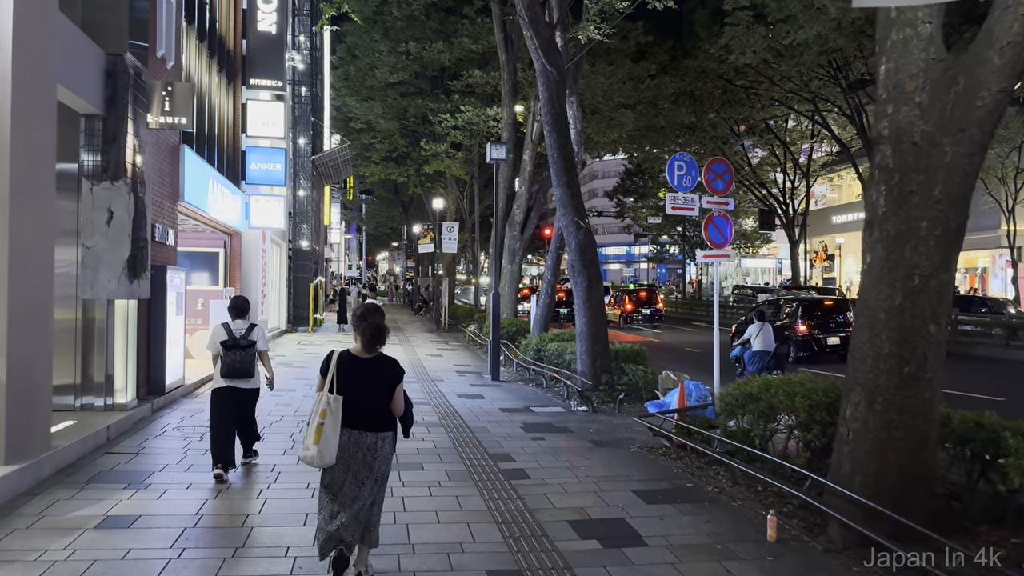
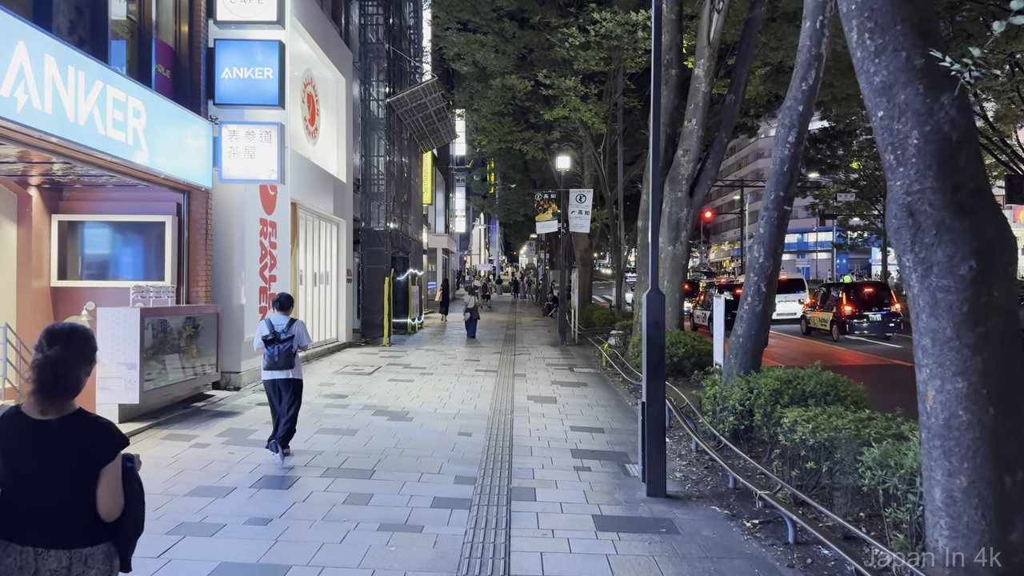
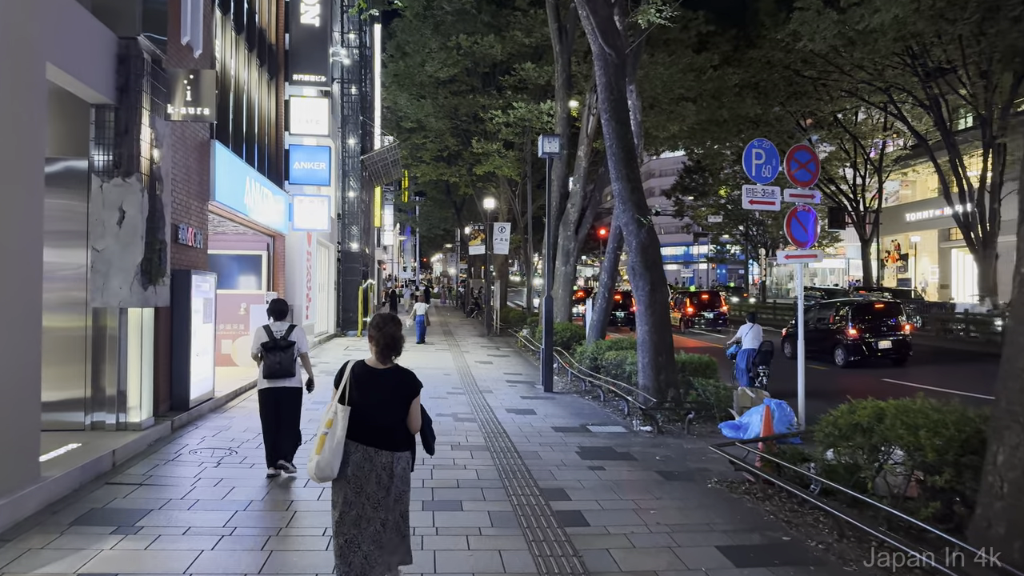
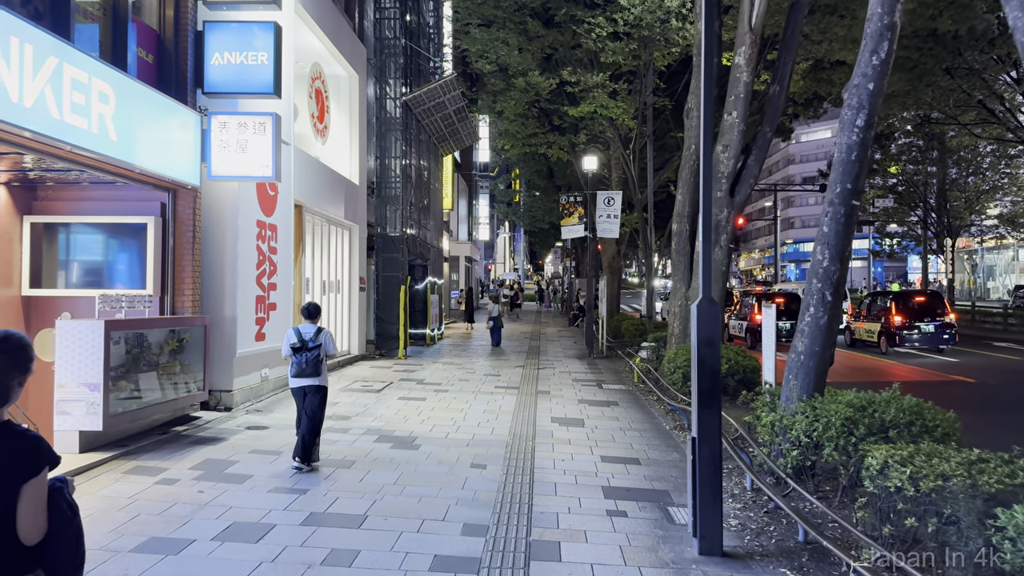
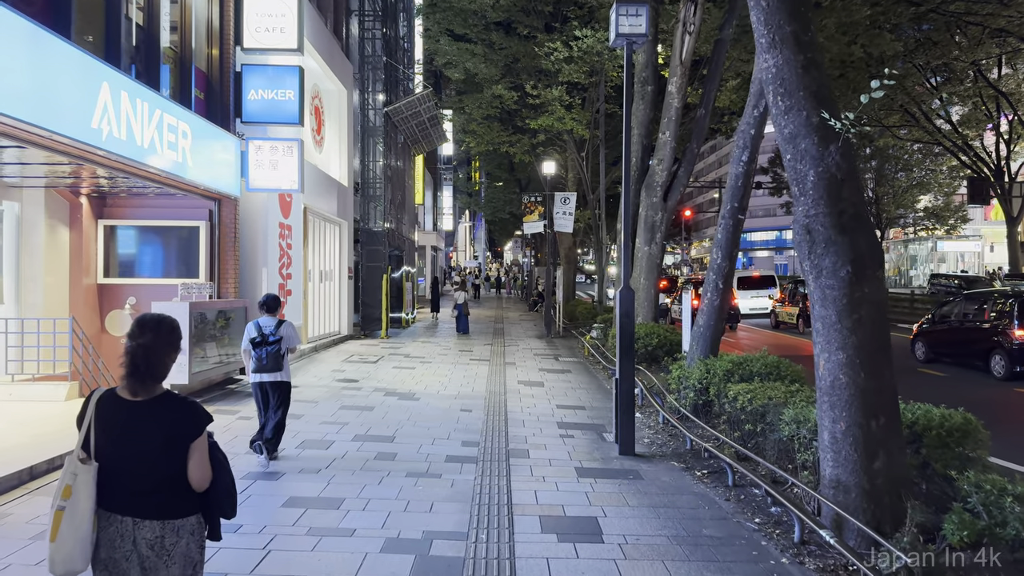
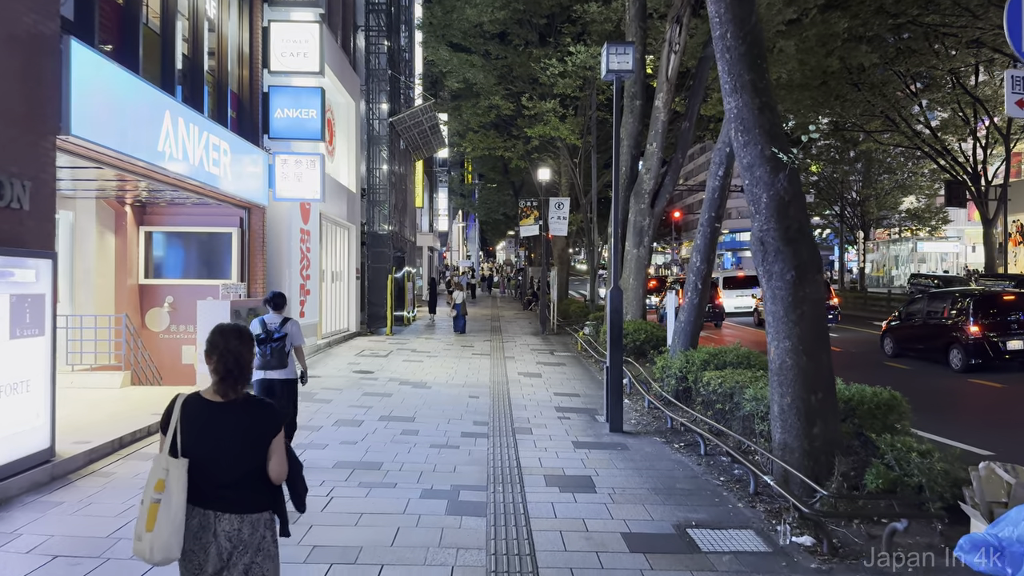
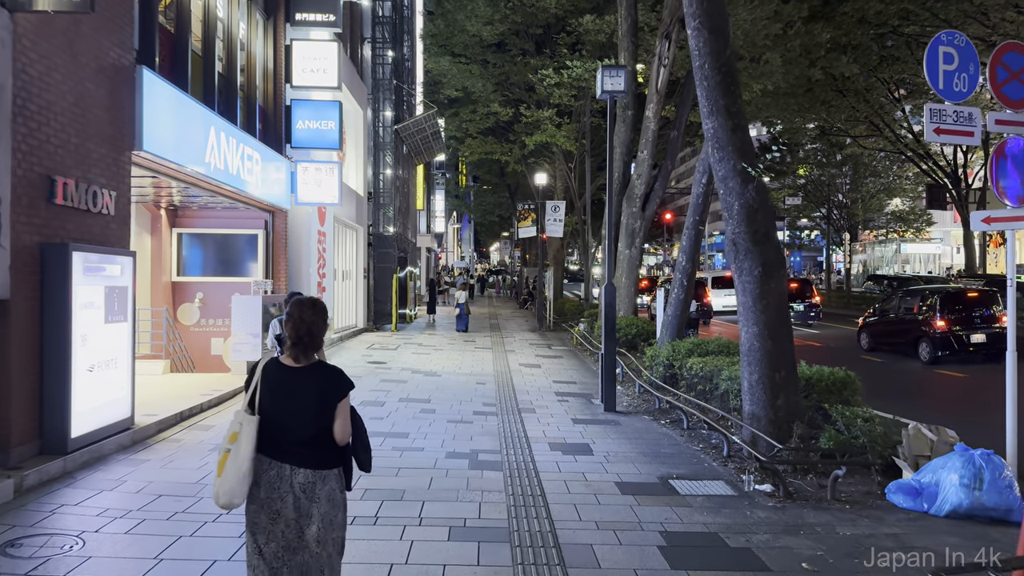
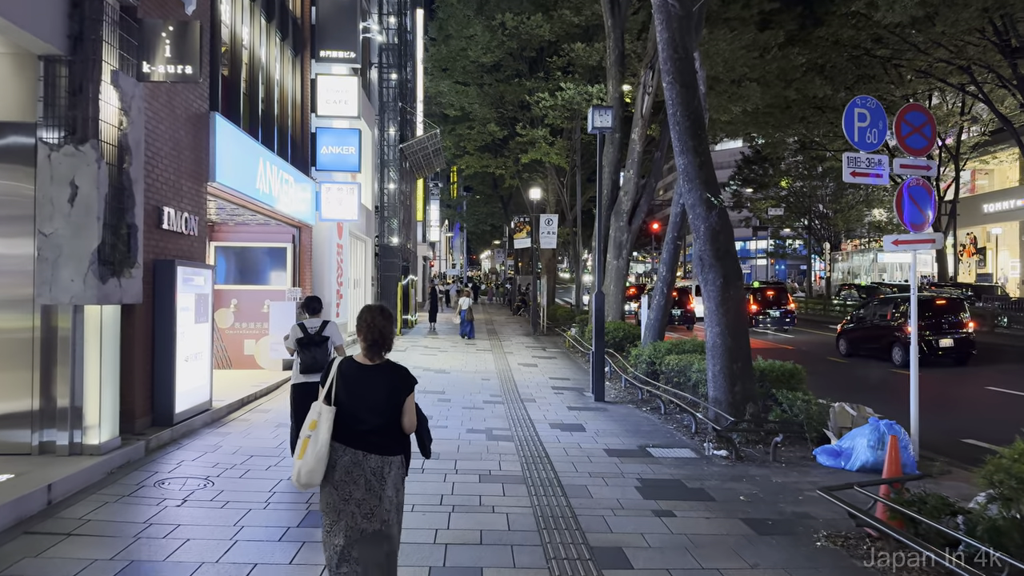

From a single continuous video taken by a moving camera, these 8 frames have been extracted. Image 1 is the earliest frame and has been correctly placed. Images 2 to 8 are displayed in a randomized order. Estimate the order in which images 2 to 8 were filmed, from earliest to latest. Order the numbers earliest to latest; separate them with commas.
3, 8, 7, 6, 5, 2, 4
